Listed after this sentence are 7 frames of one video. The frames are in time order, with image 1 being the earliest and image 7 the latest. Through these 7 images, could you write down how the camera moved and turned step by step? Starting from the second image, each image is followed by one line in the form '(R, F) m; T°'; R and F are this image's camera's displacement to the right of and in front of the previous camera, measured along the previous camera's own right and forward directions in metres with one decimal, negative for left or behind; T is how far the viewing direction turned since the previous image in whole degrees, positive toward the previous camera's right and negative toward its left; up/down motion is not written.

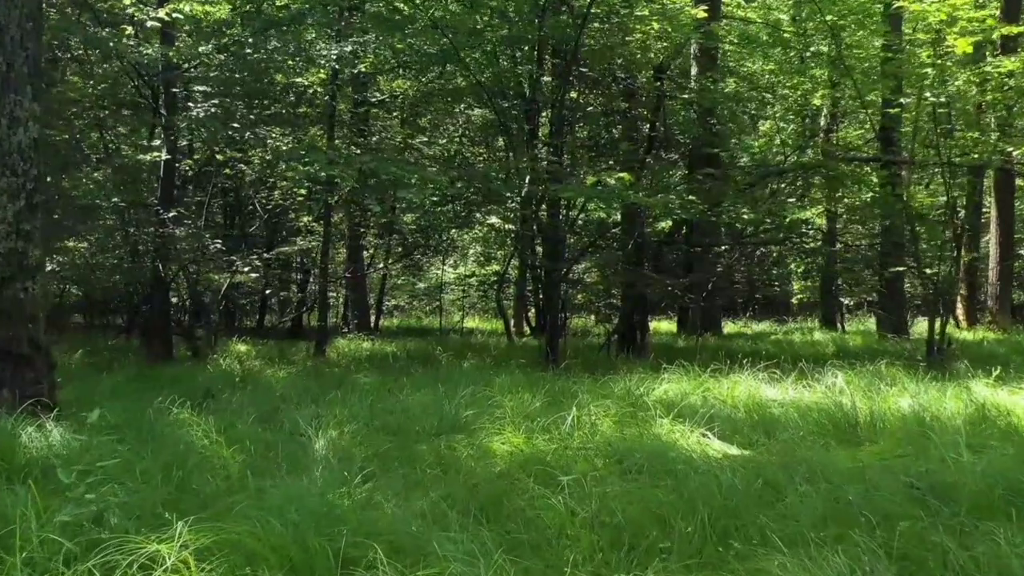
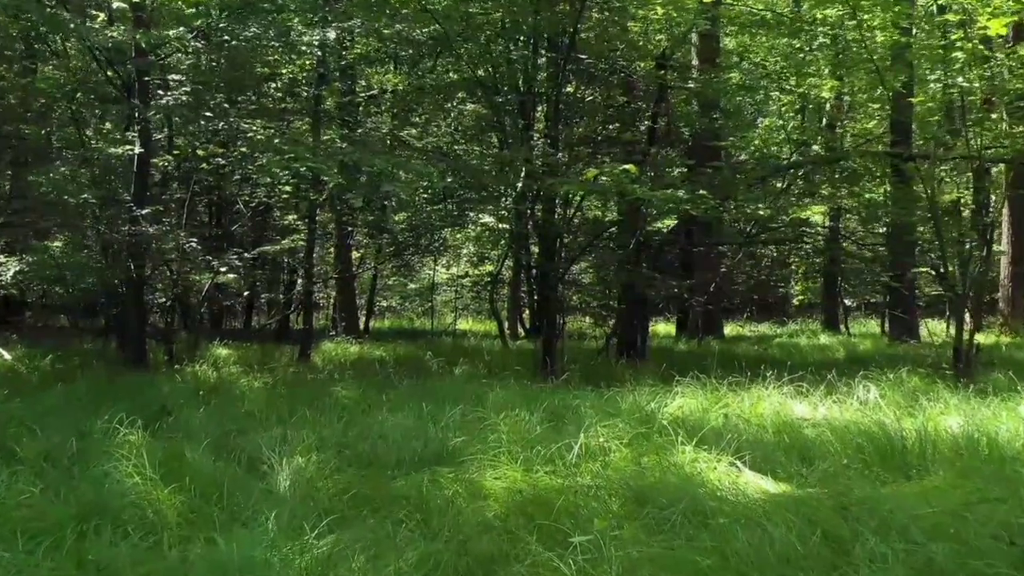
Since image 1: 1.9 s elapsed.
(0.0, +0.5) m; 0°
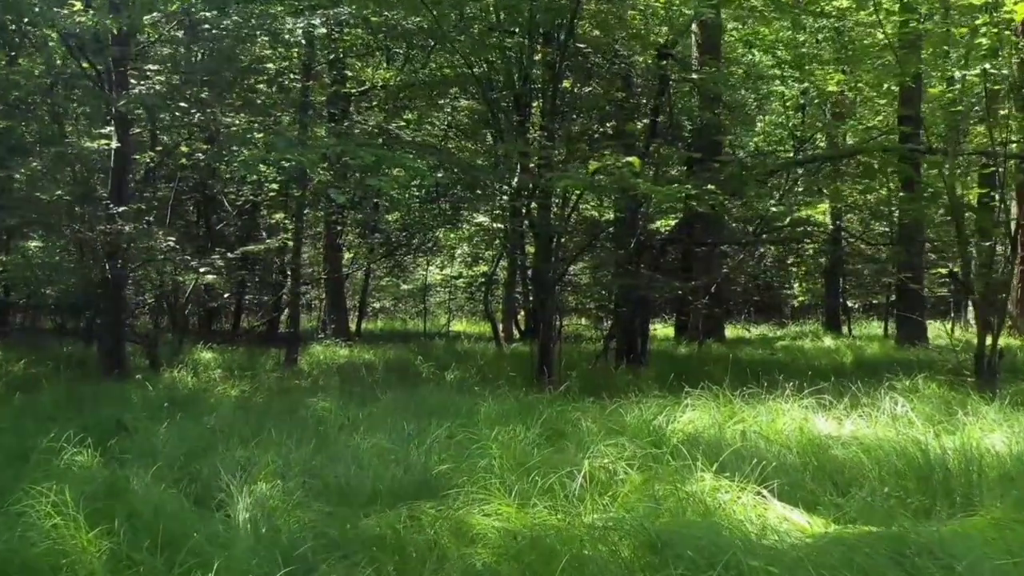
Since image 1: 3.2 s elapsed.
(0.0, +0.4) m; 0°
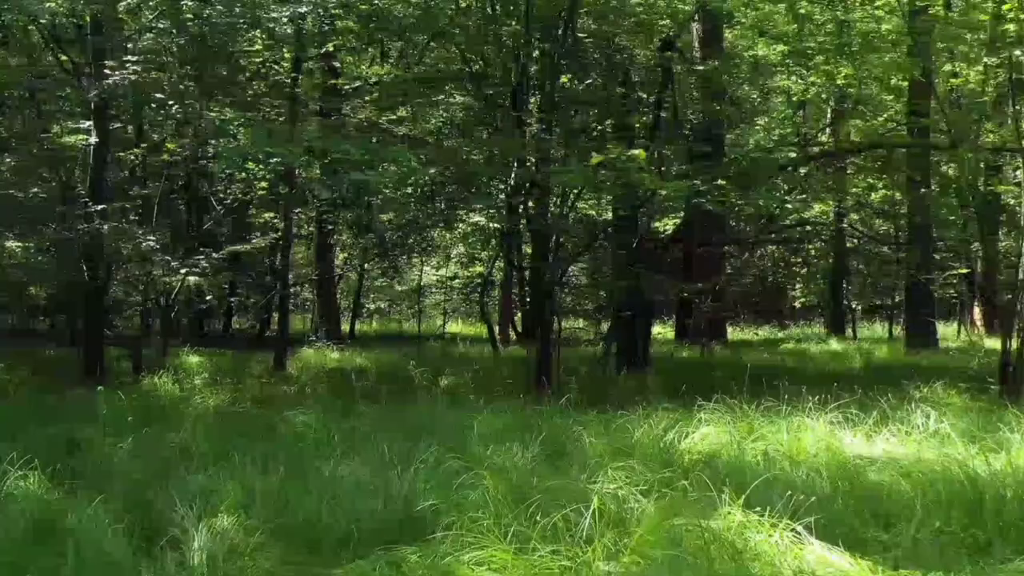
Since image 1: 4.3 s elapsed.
(0.0, +0.3) m; 0°
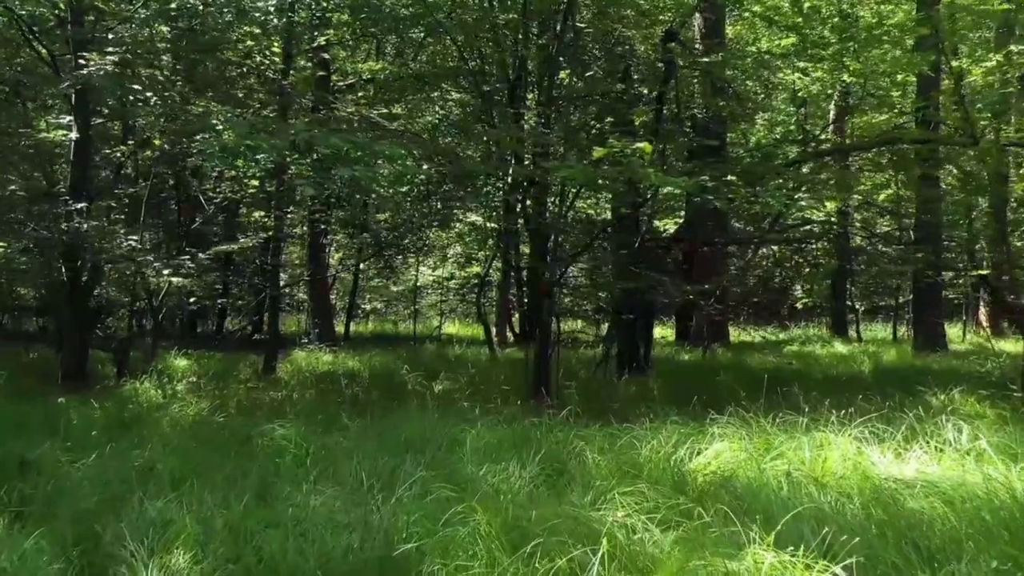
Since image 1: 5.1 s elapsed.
(0.0, +0.3) m; 0°
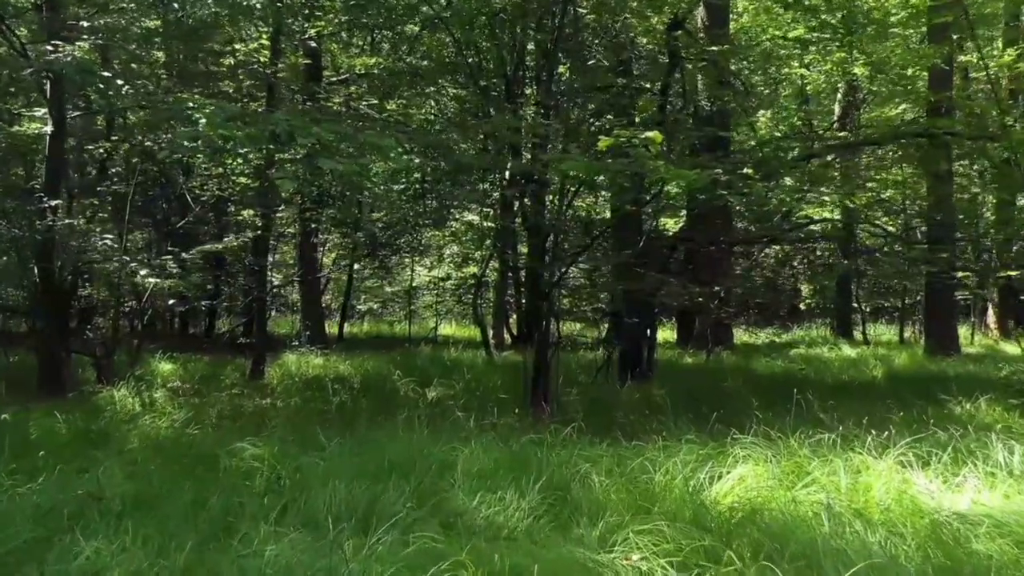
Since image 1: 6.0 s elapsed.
(0.0, +0.3) m; 0°
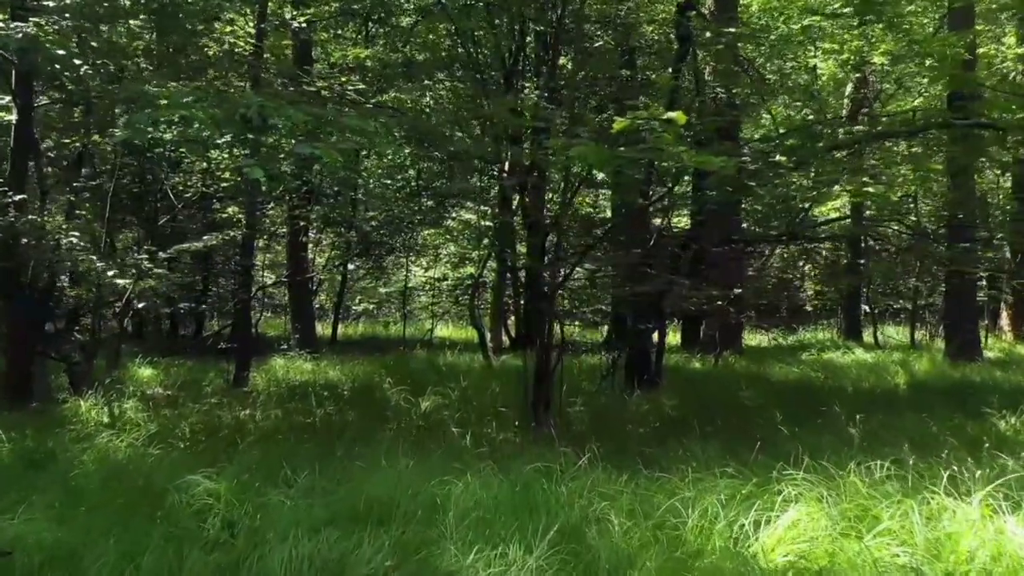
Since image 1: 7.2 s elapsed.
(0.0, +0.5) m; 0°
